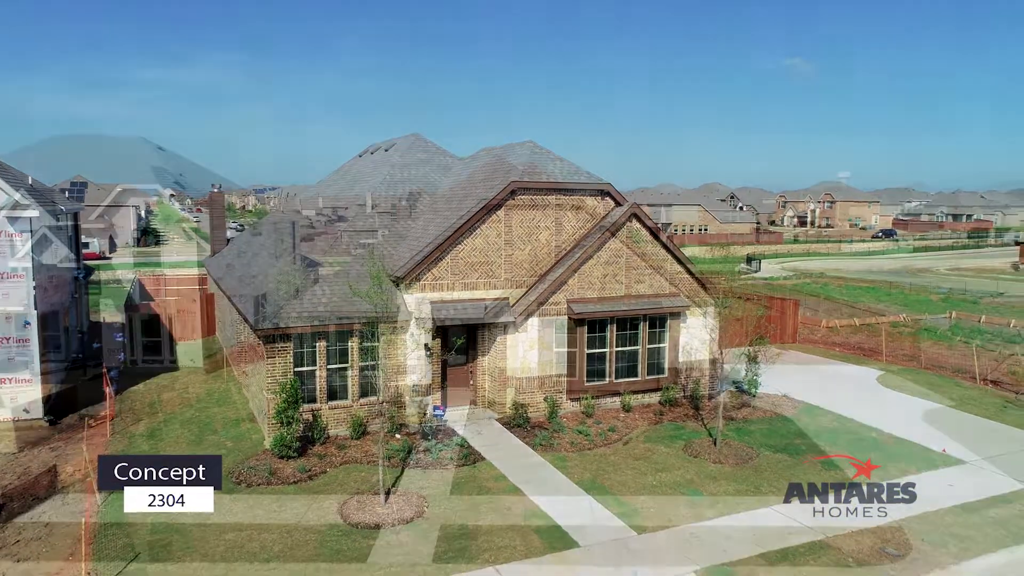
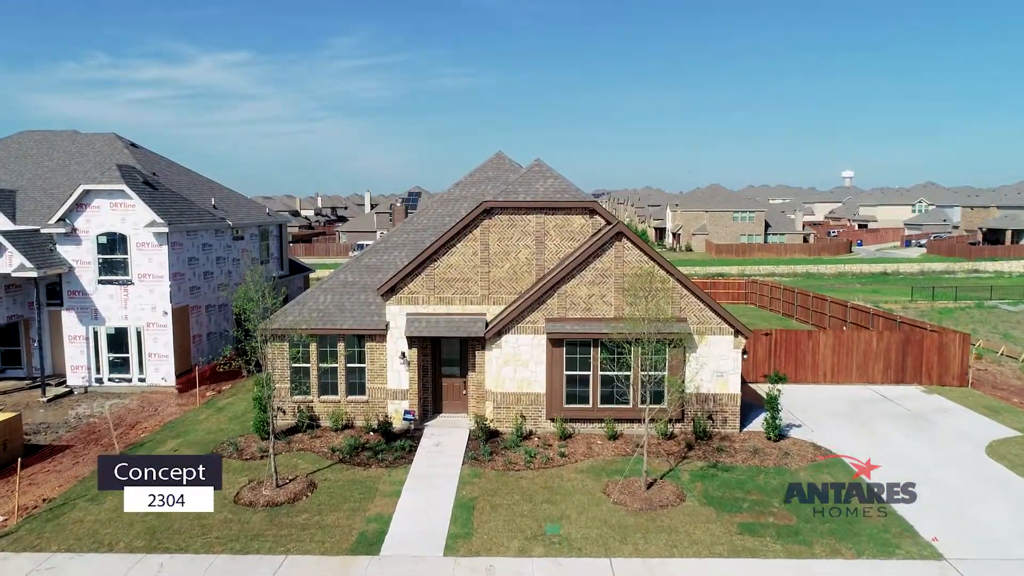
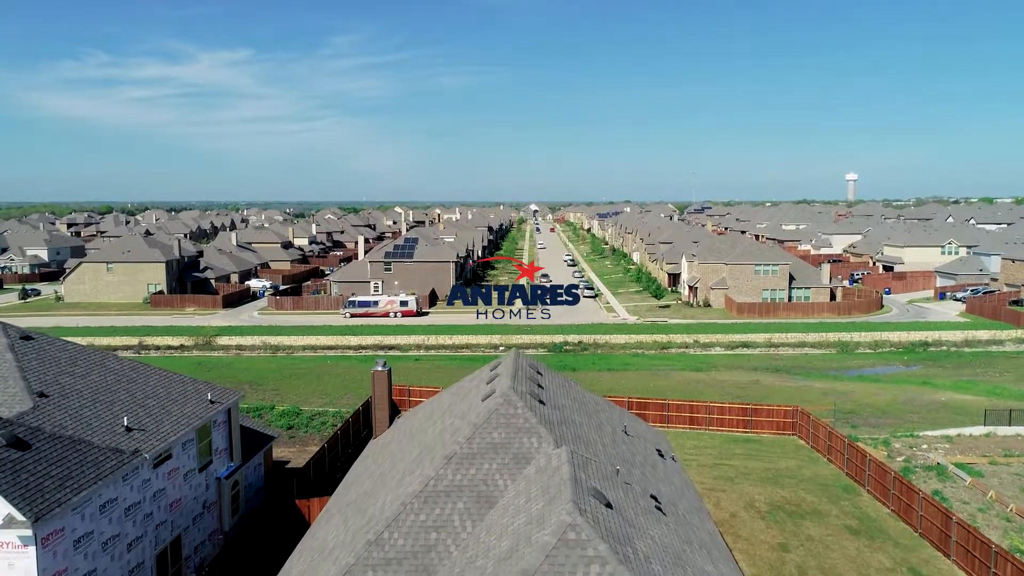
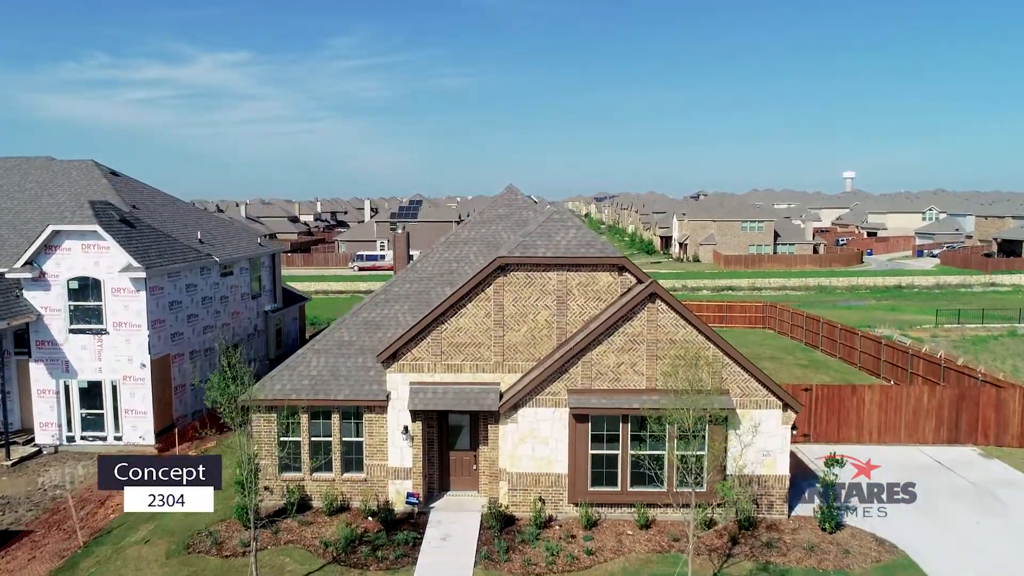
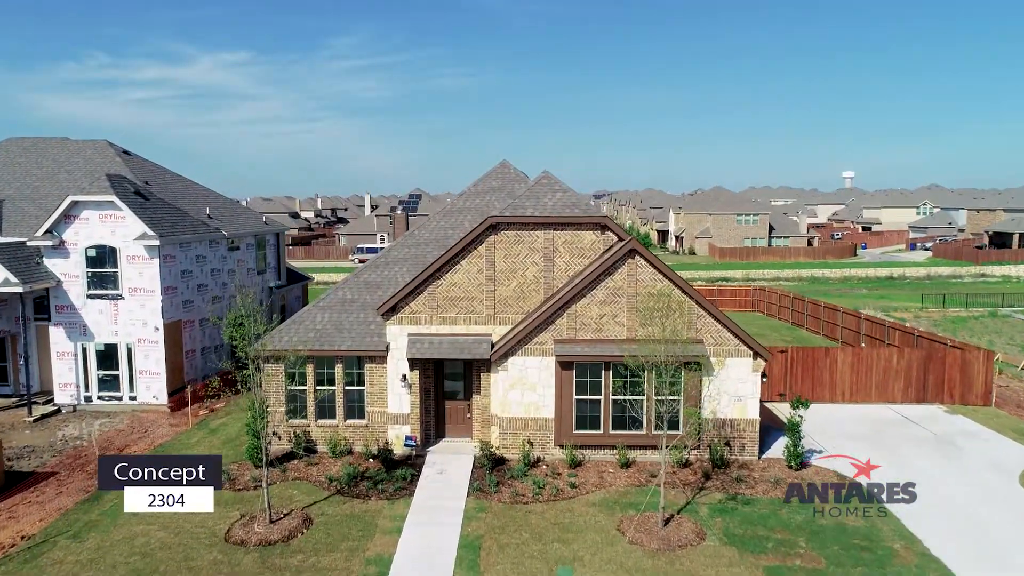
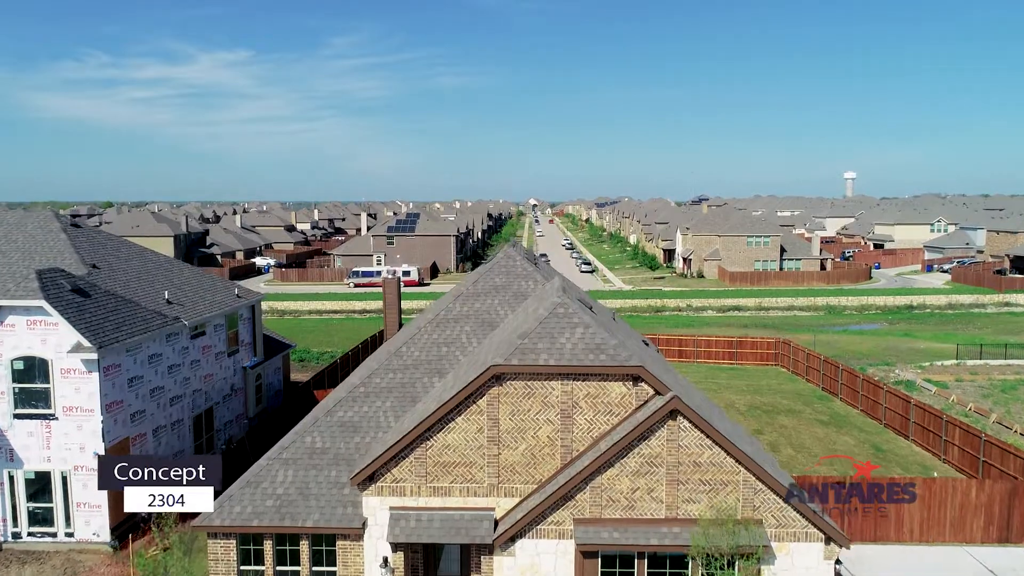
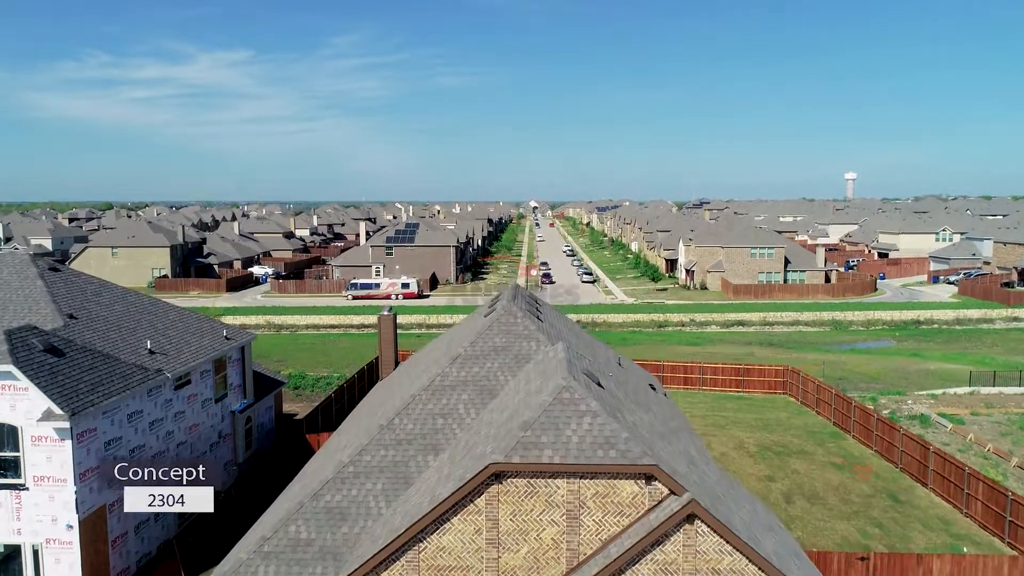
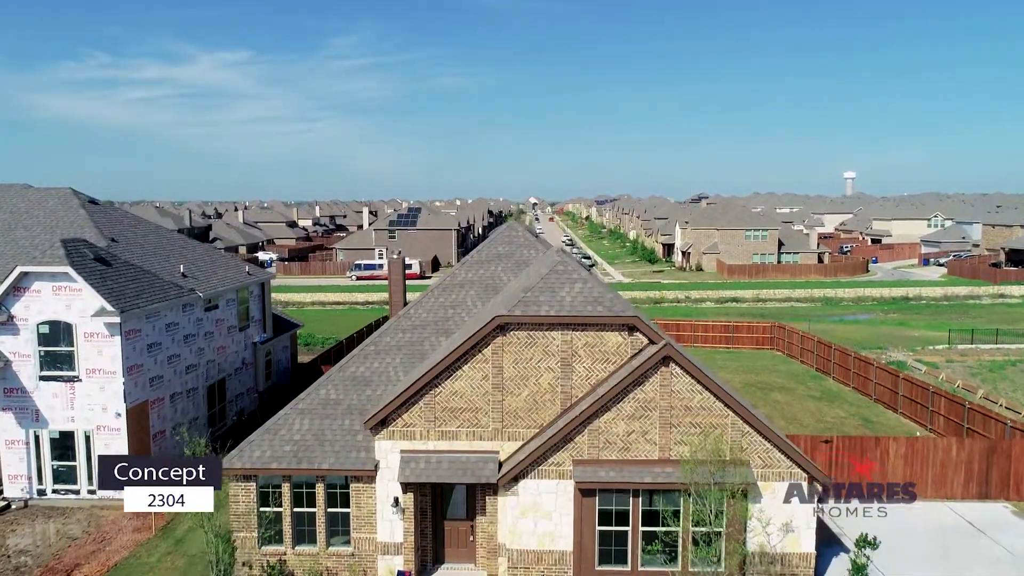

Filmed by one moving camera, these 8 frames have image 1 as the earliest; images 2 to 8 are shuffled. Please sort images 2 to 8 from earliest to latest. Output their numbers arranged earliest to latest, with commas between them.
2, 5, 4, 8, 6, 7, 3
